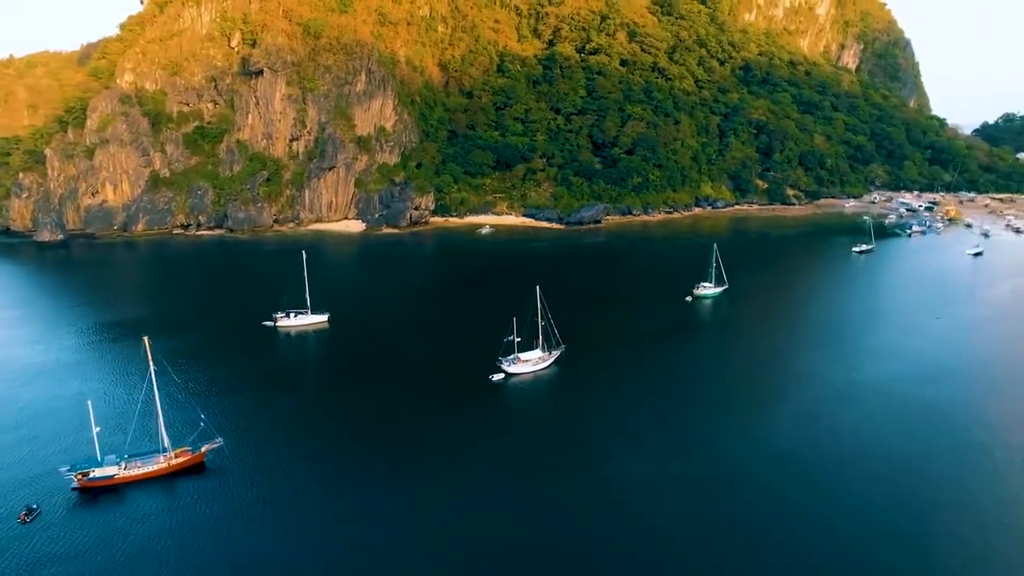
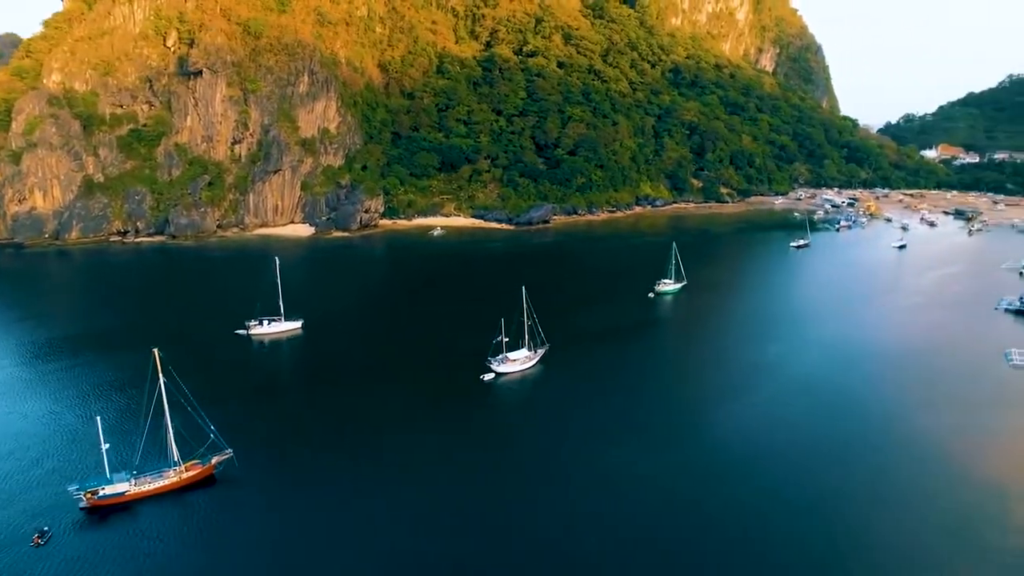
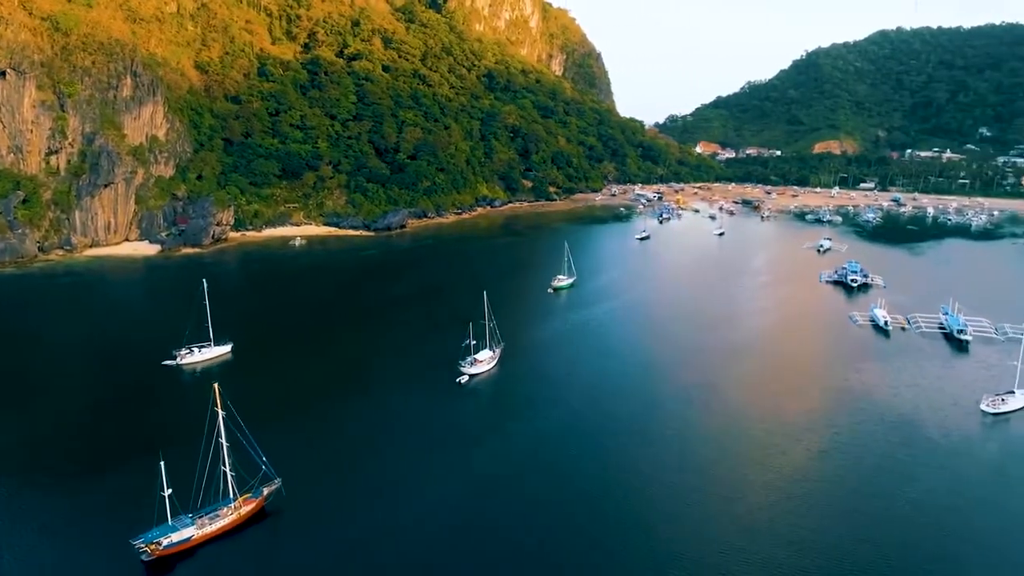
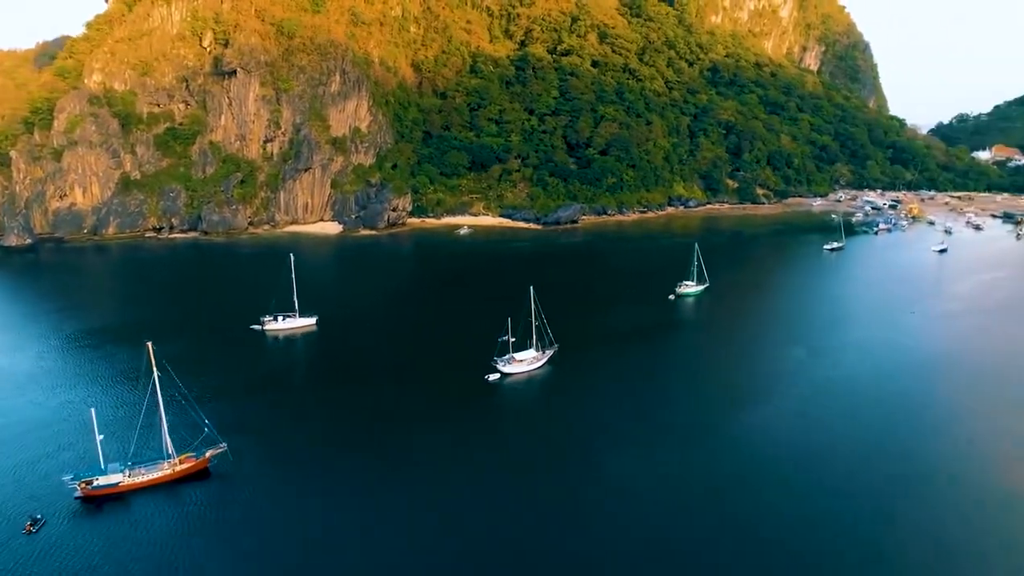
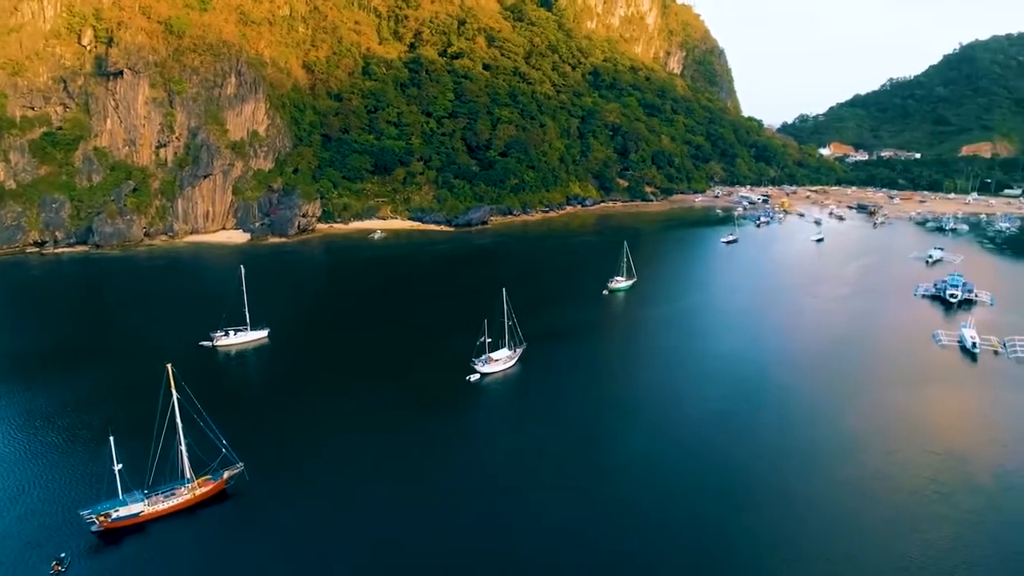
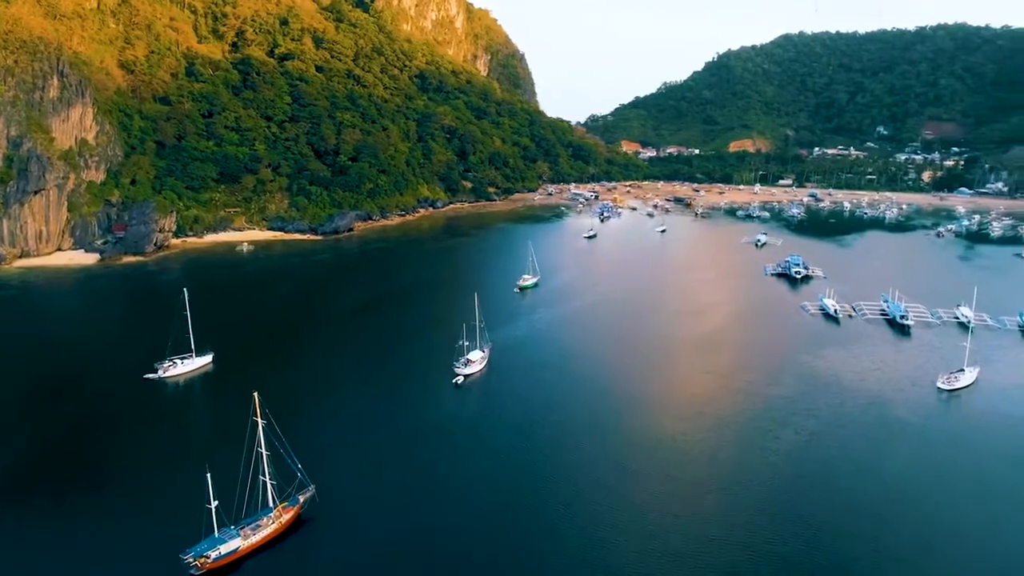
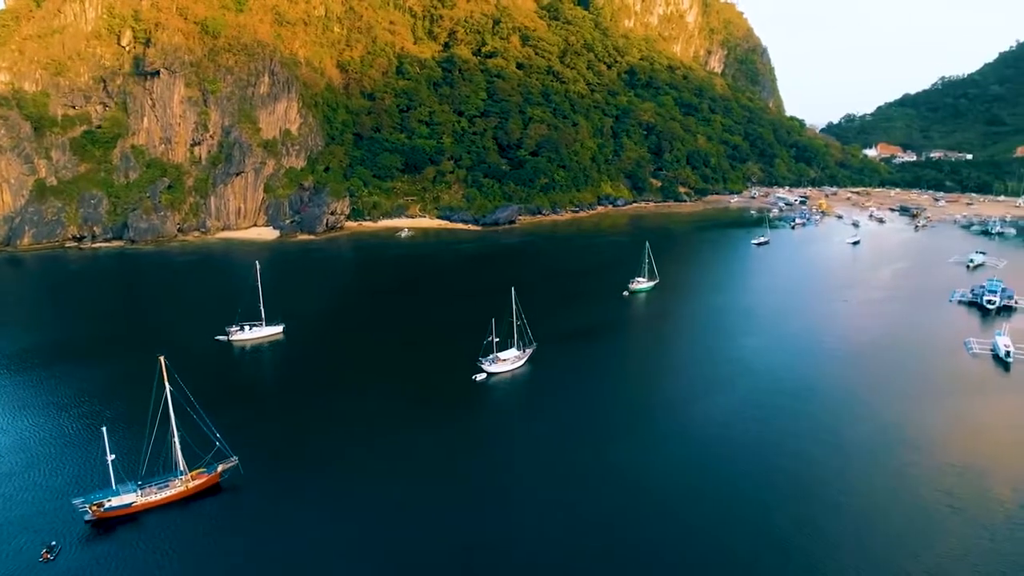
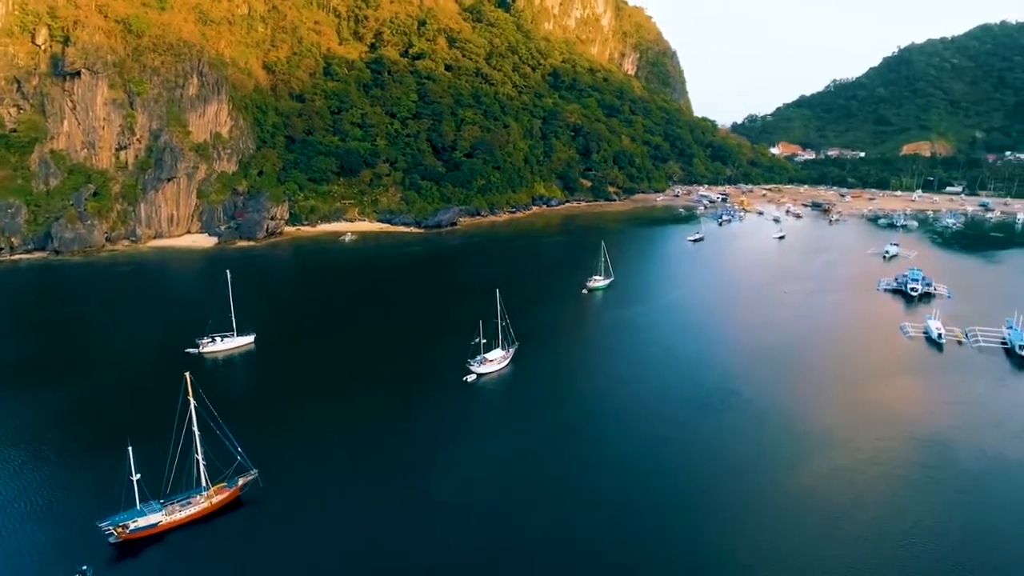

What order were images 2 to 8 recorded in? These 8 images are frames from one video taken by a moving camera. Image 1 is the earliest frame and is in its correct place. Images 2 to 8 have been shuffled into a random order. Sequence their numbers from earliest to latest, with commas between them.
4, 2, 7, 5, 8, 3, 6
